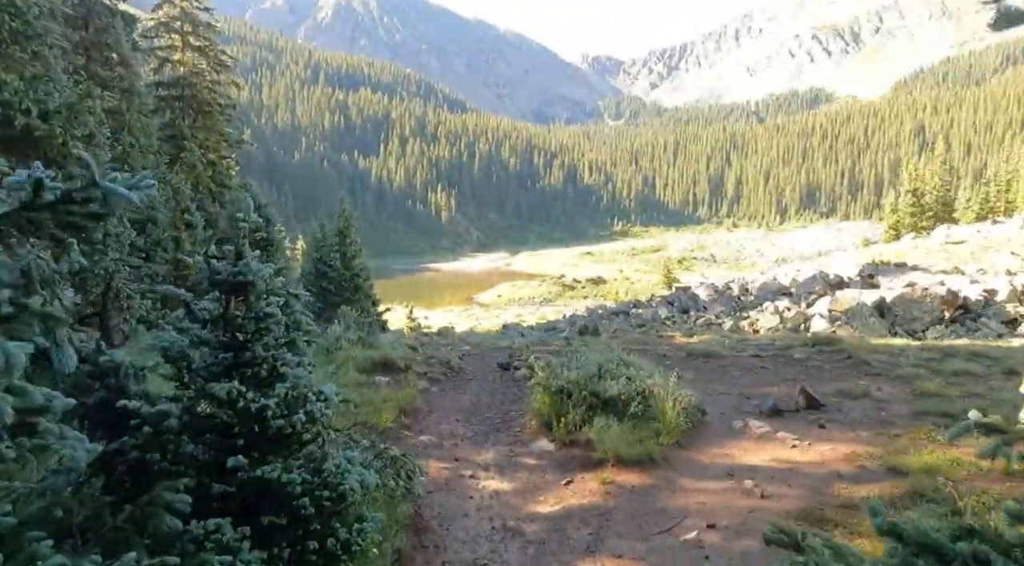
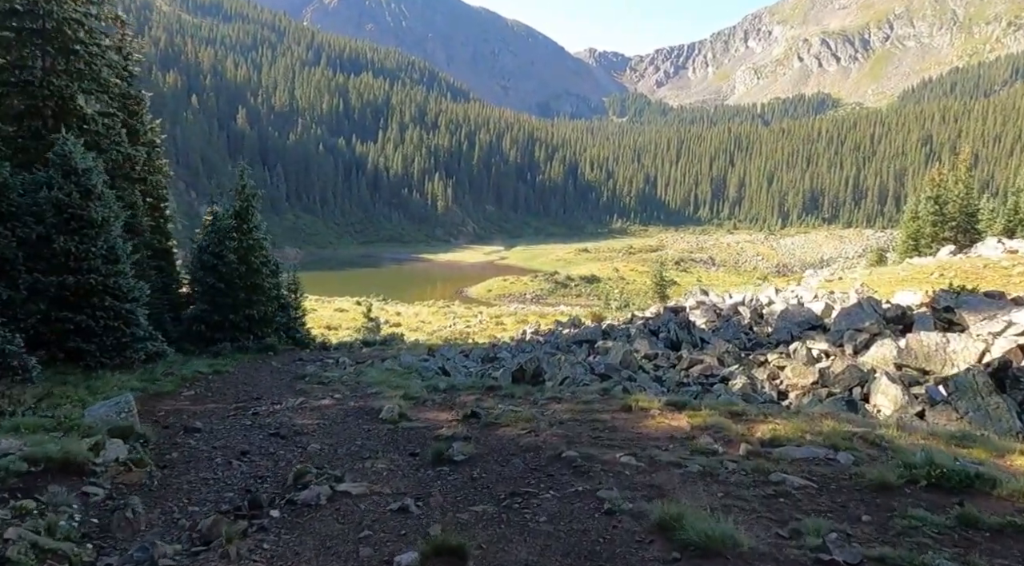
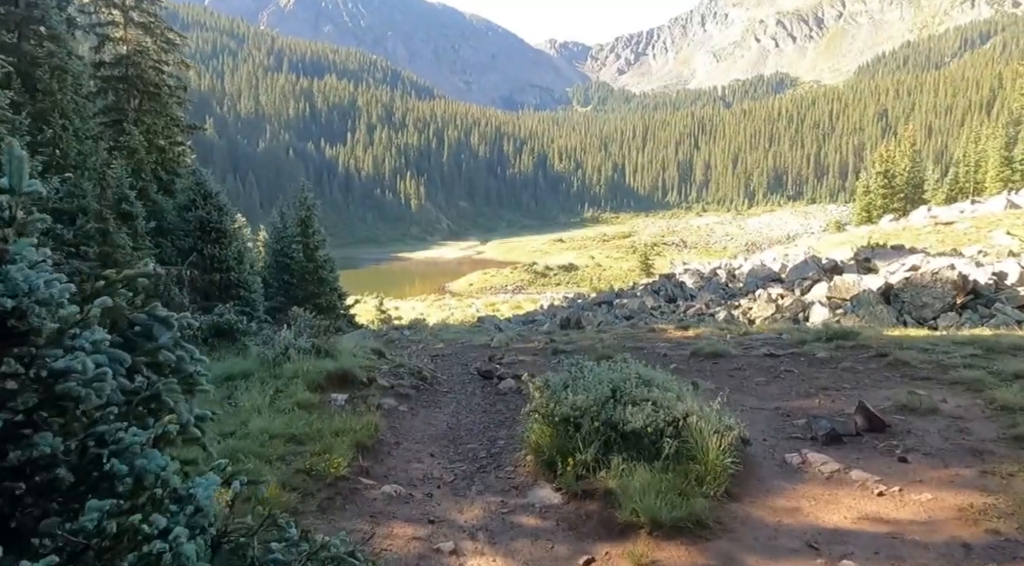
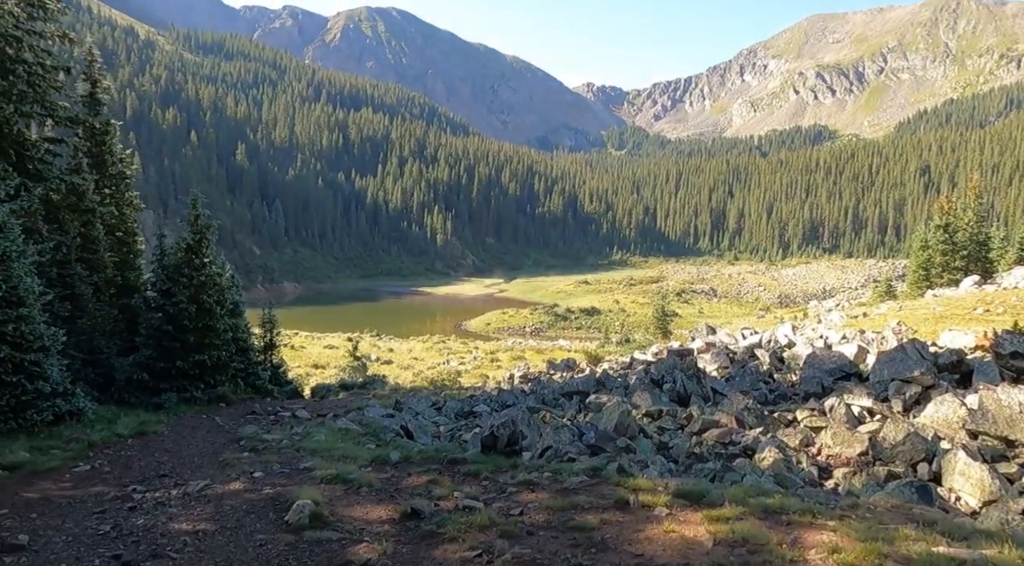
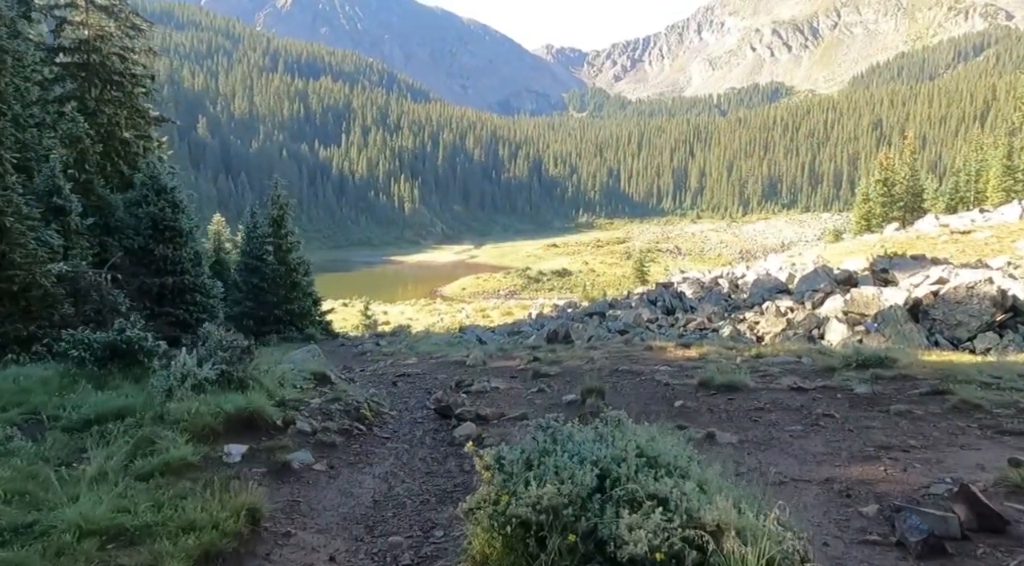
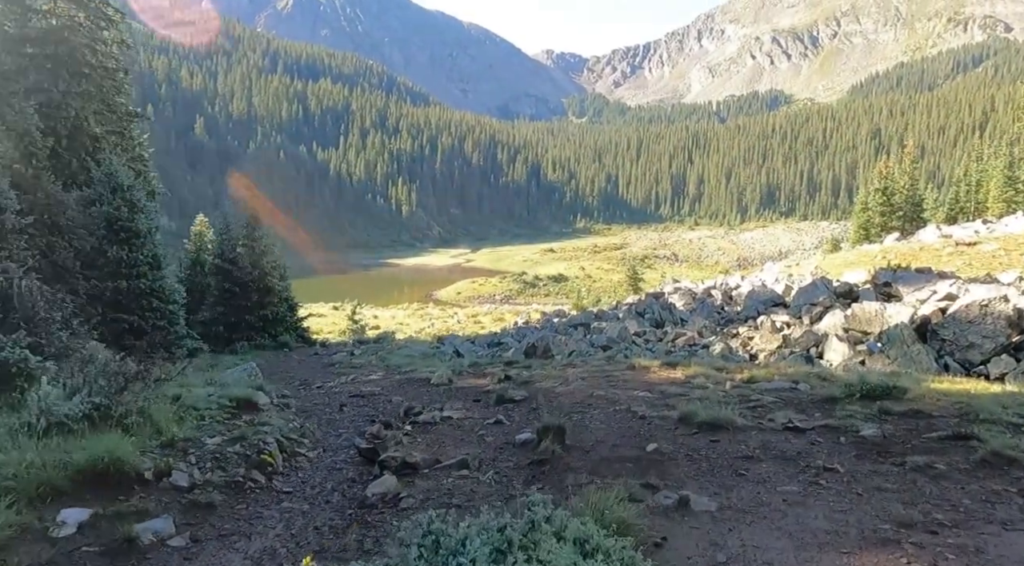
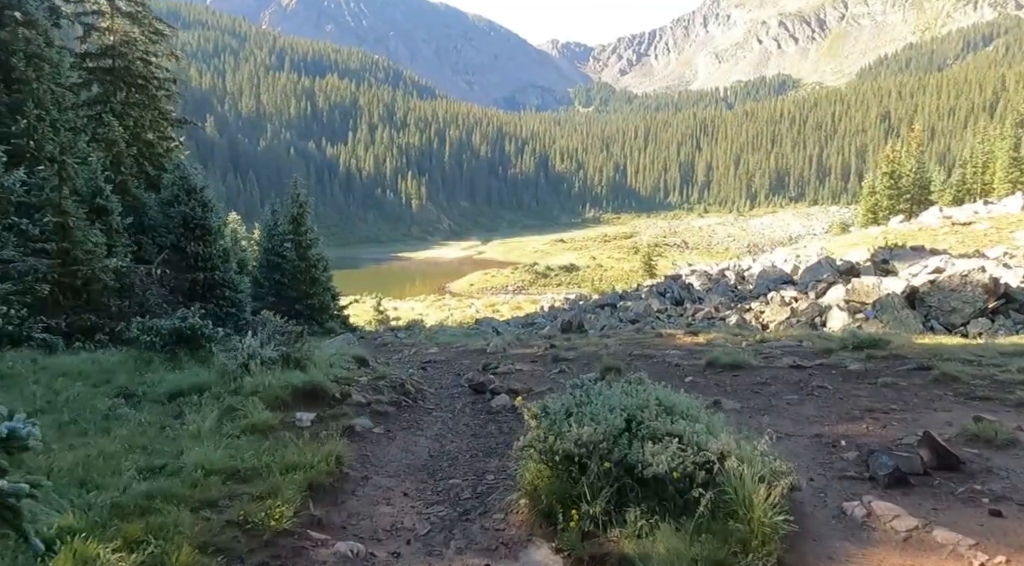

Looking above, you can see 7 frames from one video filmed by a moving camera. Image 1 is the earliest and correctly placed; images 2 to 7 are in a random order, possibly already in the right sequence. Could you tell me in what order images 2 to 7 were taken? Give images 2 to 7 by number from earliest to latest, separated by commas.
3, 7, 5, 6, 2, 4
